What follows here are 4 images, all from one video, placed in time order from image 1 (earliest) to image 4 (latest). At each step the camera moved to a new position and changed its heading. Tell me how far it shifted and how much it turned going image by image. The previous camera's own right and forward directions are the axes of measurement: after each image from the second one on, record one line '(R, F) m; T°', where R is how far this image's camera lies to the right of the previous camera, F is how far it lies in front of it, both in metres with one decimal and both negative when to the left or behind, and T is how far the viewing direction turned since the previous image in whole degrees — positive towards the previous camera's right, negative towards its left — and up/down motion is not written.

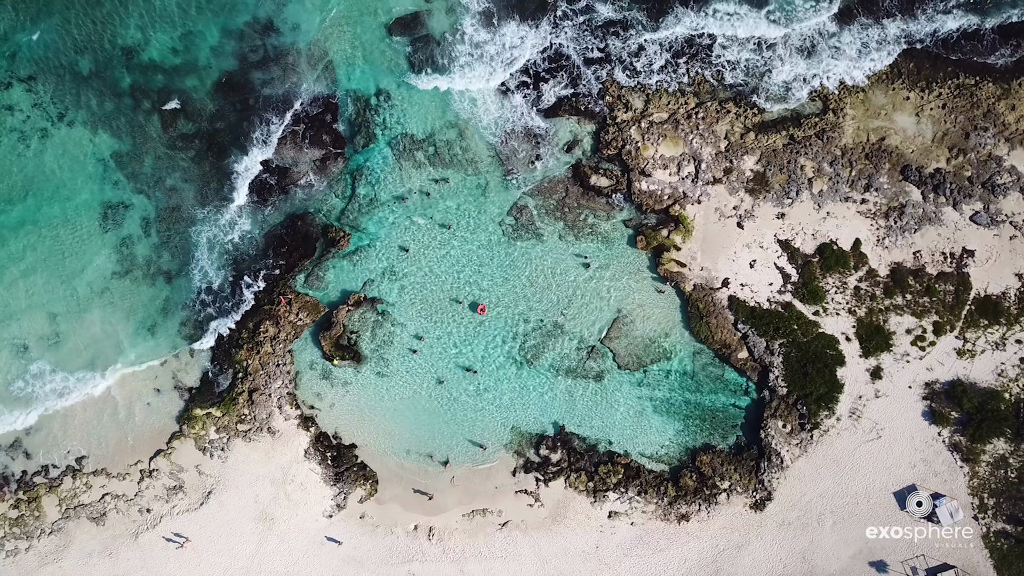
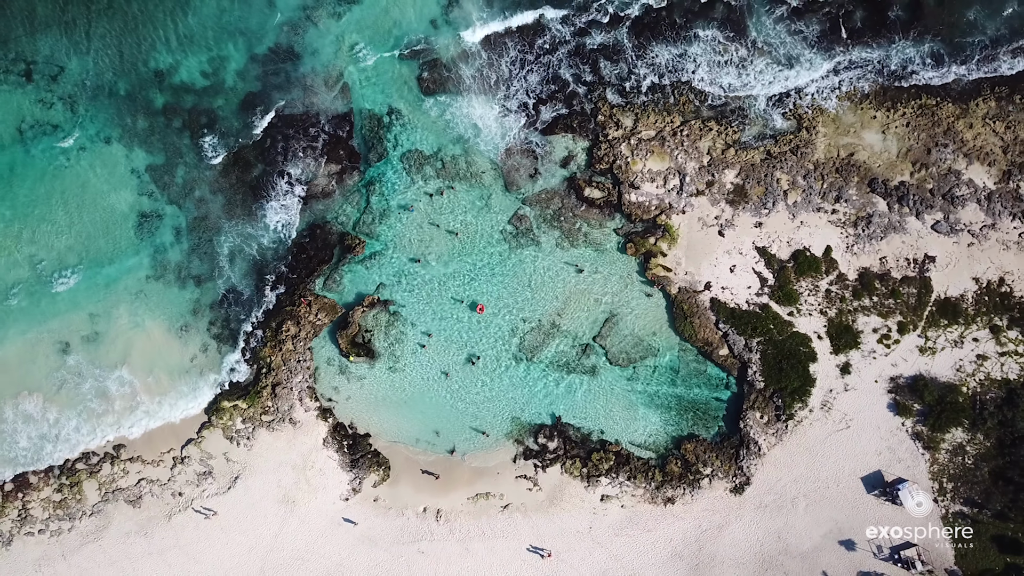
(0.0, -2.2) m; 0°
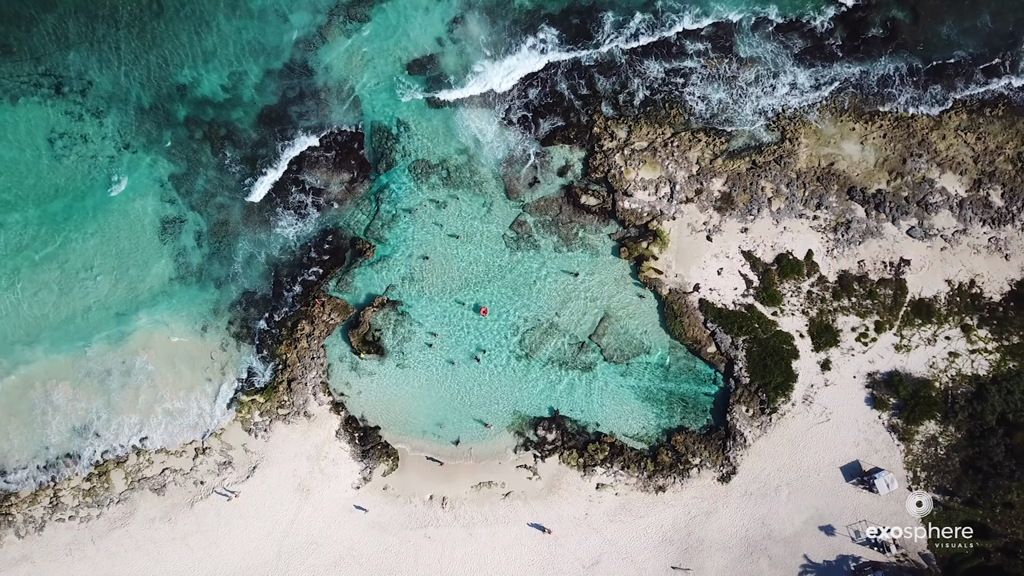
(0.0, -1.7) m; 0°
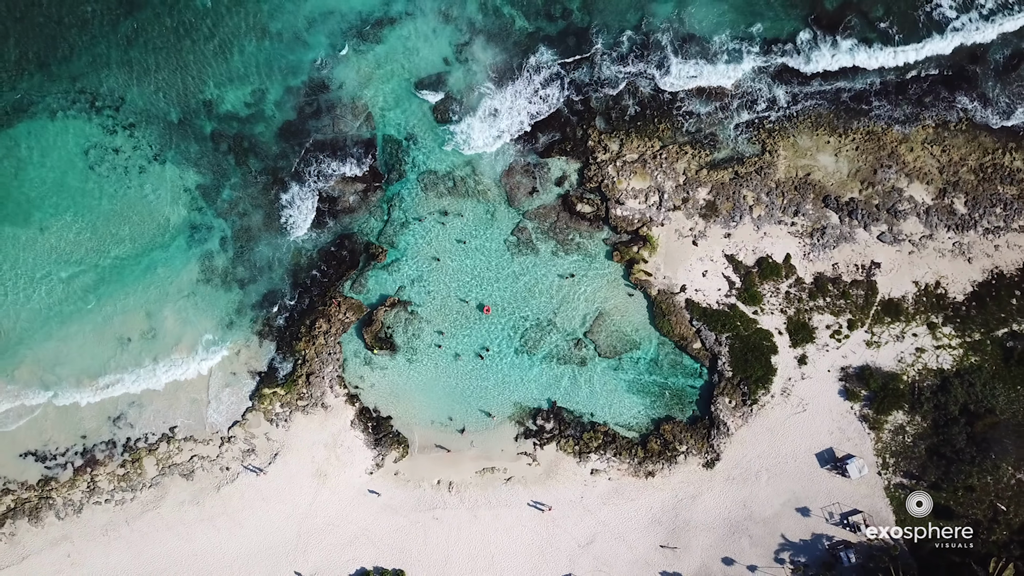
(0.0, -2.3) m; 0°
